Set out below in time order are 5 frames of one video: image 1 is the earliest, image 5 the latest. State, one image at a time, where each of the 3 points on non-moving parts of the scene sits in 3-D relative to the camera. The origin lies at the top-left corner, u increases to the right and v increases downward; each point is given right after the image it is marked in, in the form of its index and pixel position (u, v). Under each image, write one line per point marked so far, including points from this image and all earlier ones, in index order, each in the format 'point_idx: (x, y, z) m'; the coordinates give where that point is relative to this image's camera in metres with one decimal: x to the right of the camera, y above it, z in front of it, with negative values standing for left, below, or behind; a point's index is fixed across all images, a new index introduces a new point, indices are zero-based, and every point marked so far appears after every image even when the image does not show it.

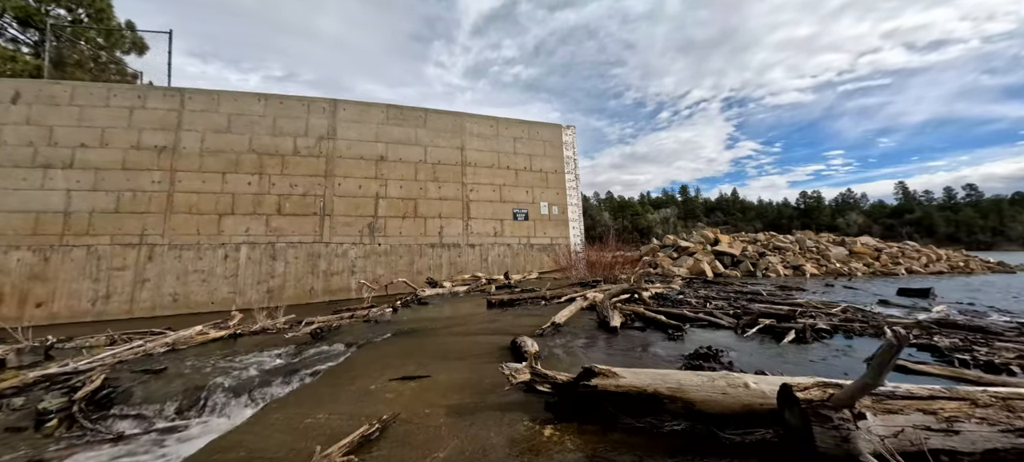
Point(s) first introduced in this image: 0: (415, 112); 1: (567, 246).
0: (-3.1, +3.9, +11.7) m
1: (+1.9, -0.5, +12.6) m
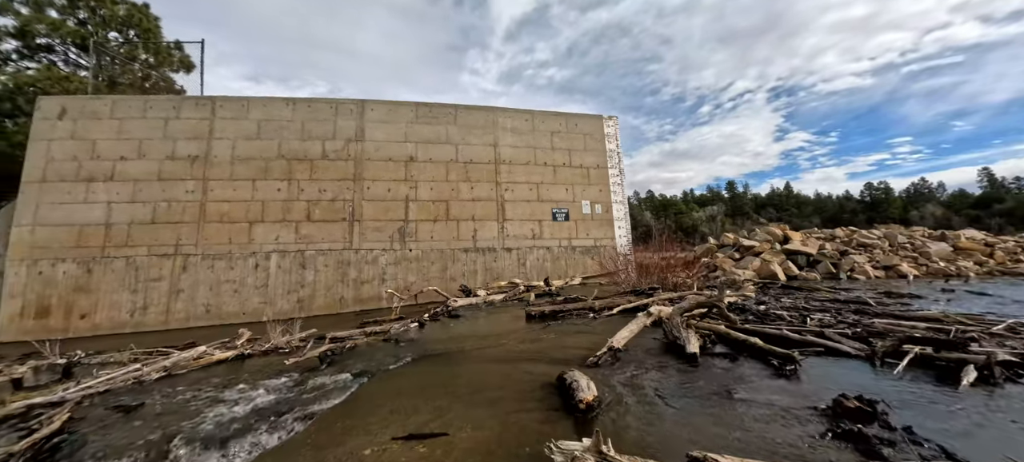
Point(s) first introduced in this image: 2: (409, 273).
0: (-2.1, +3.8, +11.0) m
1: (+3.2, -0.5, +11.3) m
2: (-2.9, -1.2, +10.0) m
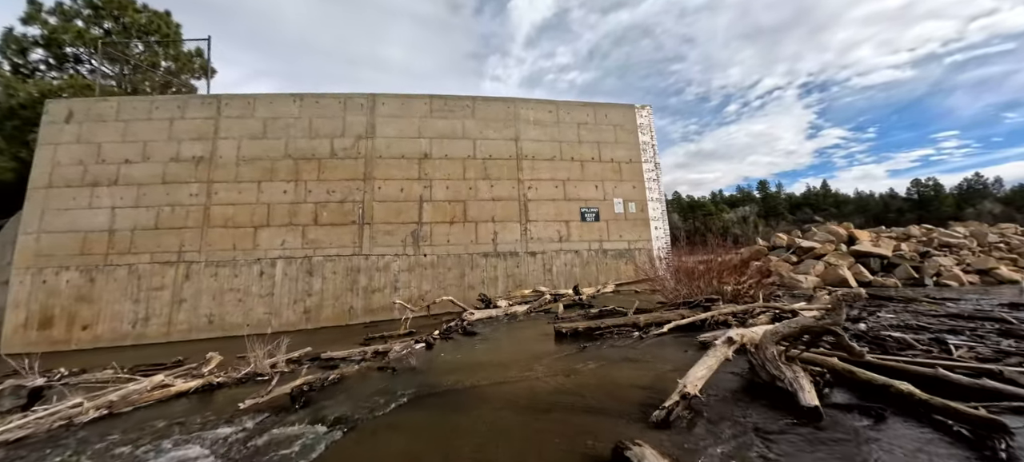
0: (-1.4, +3.7, +10.1) m
1: (+3.9, -0.6, +10.1) m
2: (-2.3, -1.3, +9.1) m
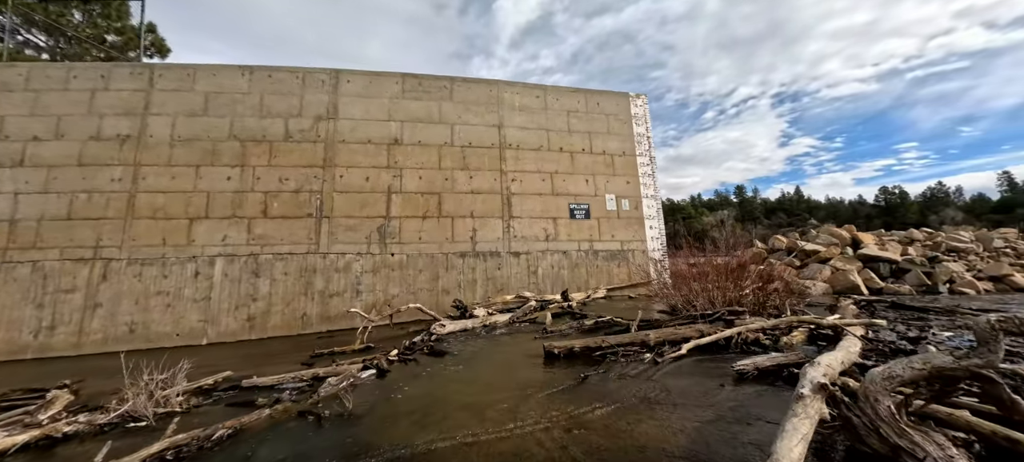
0: (-1.9, +3.8, +9.0) m
1: (+3.4, -0.6, +9.2) m
2: (-2.7, -1.2, +8.0) m
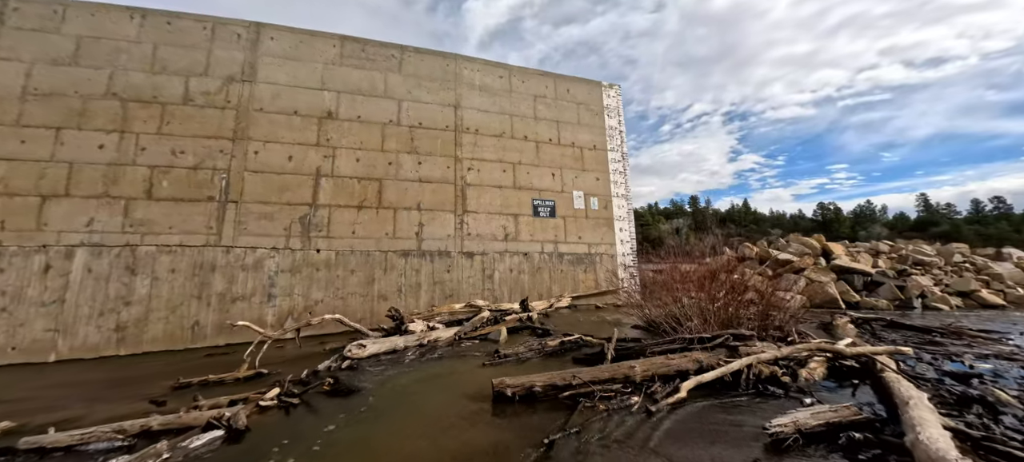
0: (-2.7, +3.9, +7.6) m
1: (+2.3, -0.6, +8.4) m
2: (-3.6, -1.0, +6.5) m
